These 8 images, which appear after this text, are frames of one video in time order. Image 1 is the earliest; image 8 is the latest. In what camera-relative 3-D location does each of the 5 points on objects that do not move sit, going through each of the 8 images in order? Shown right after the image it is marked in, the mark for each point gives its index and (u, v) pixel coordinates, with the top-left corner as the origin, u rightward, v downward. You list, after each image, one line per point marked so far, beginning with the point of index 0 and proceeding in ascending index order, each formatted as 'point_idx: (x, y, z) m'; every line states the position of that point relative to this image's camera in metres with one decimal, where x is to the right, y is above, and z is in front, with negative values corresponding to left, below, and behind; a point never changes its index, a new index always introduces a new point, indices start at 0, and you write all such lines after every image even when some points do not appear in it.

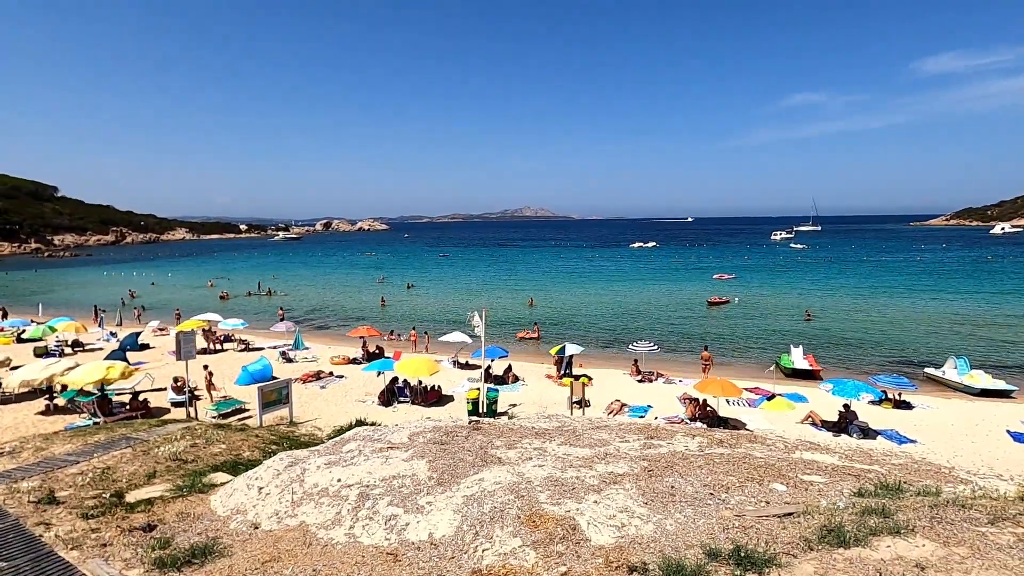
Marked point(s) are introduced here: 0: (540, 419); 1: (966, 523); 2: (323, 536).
0: (+0.7, -3.1, +12.5) m
1: (+4.9, -2.5, +5.8) m
2: (-2.3, -3.0, +6.5) m
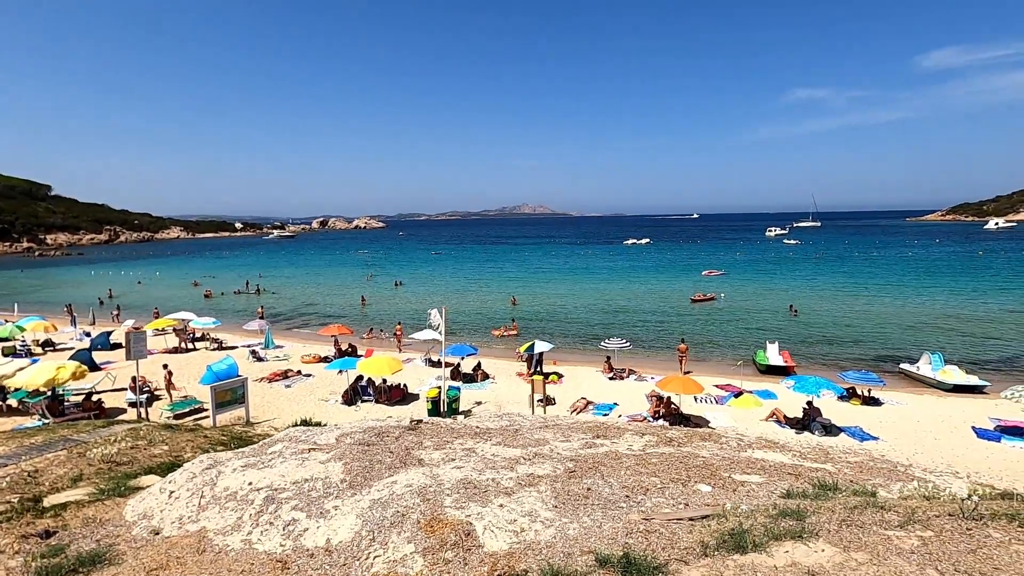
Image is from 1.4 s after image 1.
0: (-0.5, -3.0, +12.3) m
1: (+3.7, -2.5, +5.5) m
2: (-3.4, -3.0, +6.2) m
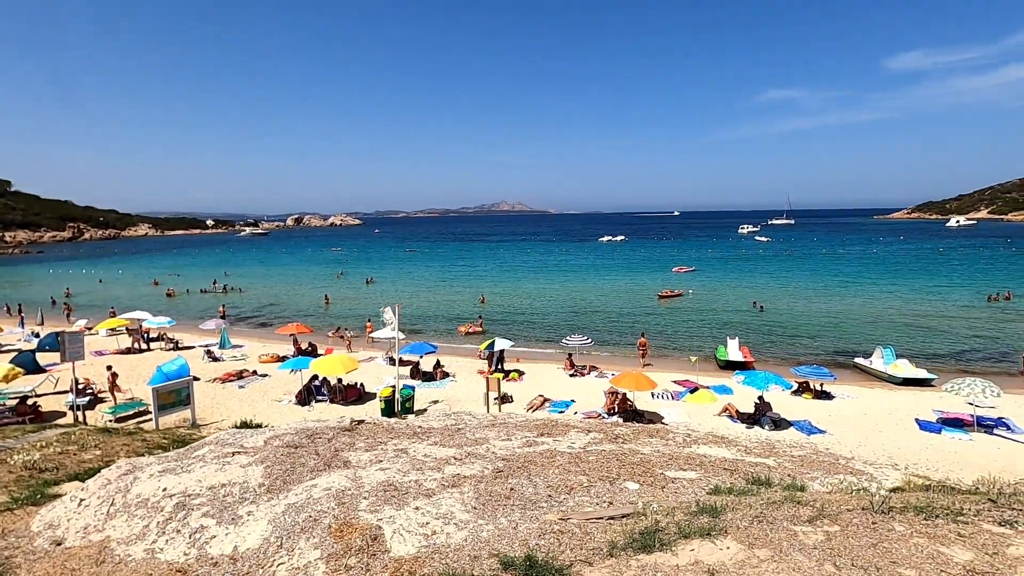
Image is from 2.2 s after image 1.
0: (-1.7, -3.0, +12.1) m
1: (+2.8, -2.4, +5.5) m
2: (-4.4, -2.9, +5.9) m
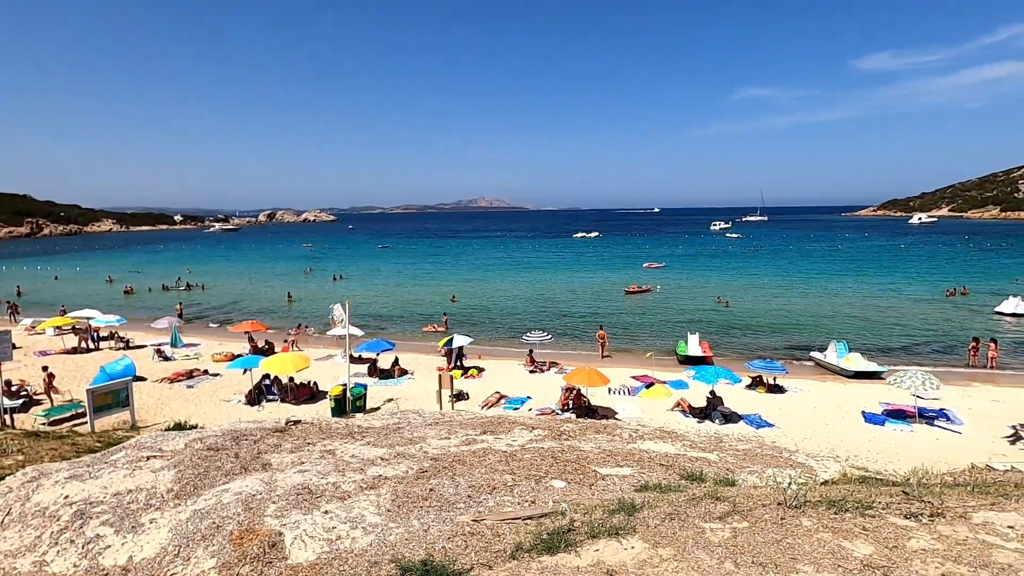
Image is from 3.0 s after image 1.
0: (-2.9, -2.9, +11.9) m
1: (+1.9, -2.4, +5.5) m
2: (-5.3, -2.9, +5.6) m
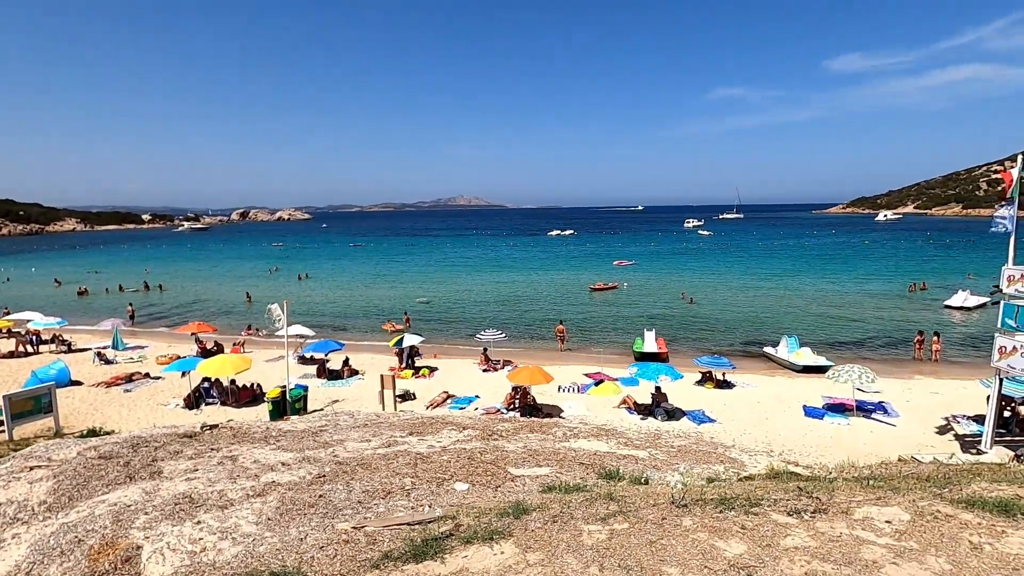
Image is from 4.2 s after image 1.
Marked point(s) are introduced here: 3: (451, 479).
0: (-4.3, -2.8, +11.5) m
1: (+0.7, -2.3, +5.3) m
2: (-6.5, -2.9, +5.2) m
3: (-0.8, -2.6, +7.2) m
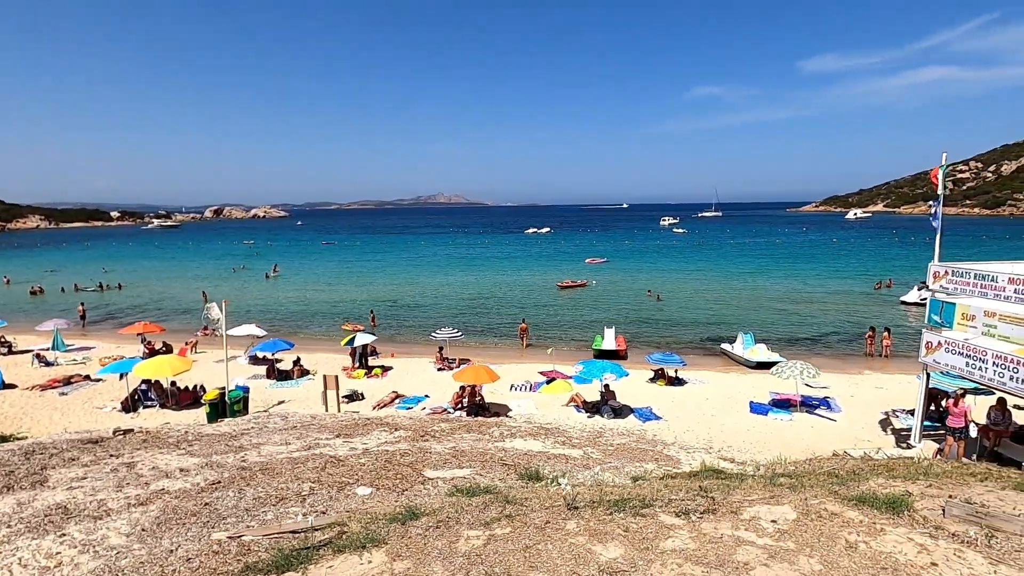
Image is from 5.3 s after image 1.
0: (-5.7, -2.8, +11.2) m
1: (-0.5, -2.3, +5.2) m
2: (-7.6, -2.9, +4.8) m
3: (-2.0, -2.5, +7.0) m
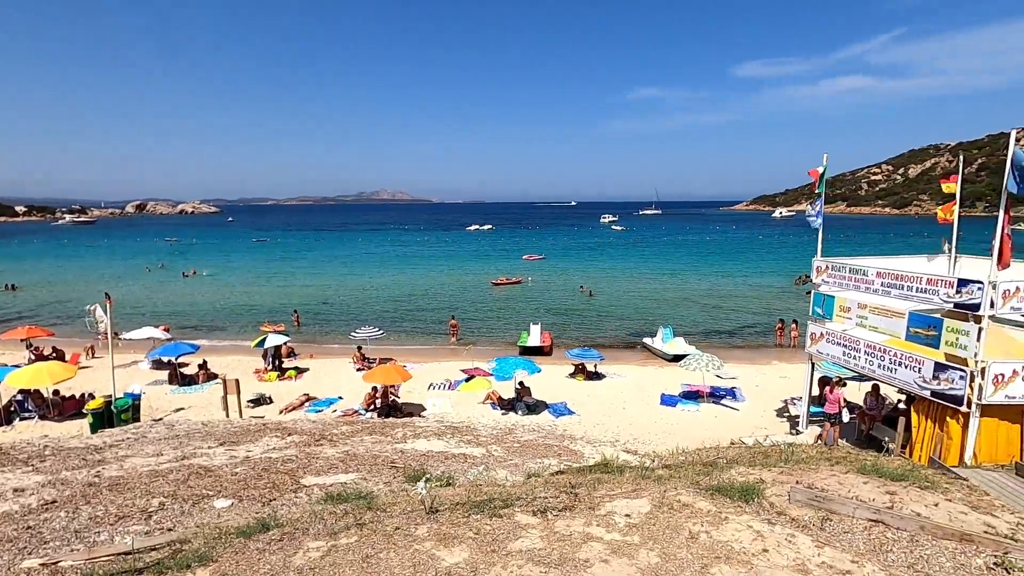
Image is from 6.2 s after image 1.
0: (-7.6, -2.8, +10.4) m
1: (-1.9, -2.3, +4.9) m
2: (-9.0, -3.0, +3.8) m
3: (-3.6, -2.5, +6.5) m
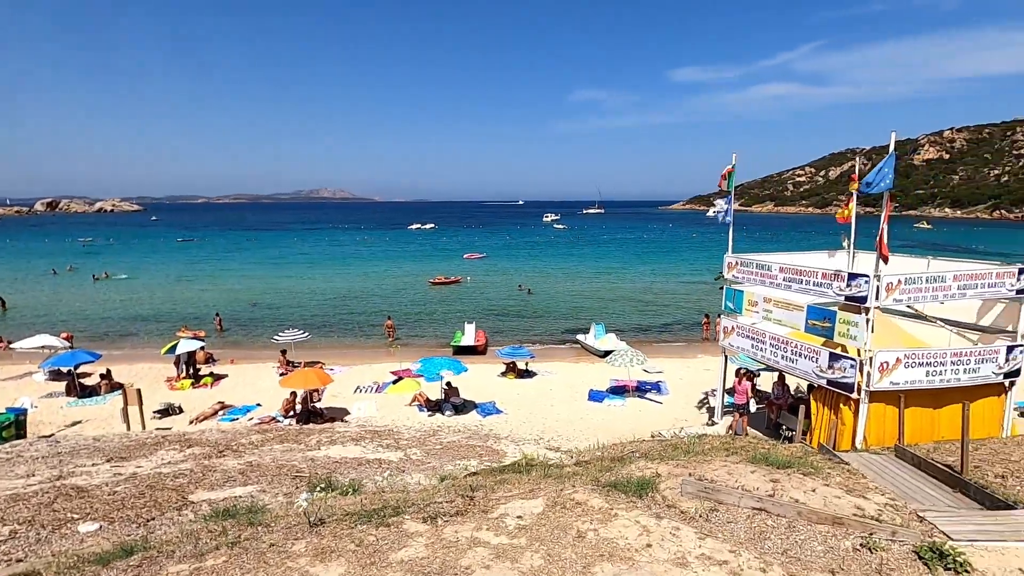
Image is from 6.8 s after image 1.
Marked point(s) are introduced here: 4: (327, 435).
0: (-9.1, -2.9, +9.4) m
1: (-2.9, -2.3, +4.5) m
2: (-9.8, -3.1, +2.7) m
3: (-4.7, -2.6, +6.0) m
4: (-4.0, -3.2, +11.4) m
